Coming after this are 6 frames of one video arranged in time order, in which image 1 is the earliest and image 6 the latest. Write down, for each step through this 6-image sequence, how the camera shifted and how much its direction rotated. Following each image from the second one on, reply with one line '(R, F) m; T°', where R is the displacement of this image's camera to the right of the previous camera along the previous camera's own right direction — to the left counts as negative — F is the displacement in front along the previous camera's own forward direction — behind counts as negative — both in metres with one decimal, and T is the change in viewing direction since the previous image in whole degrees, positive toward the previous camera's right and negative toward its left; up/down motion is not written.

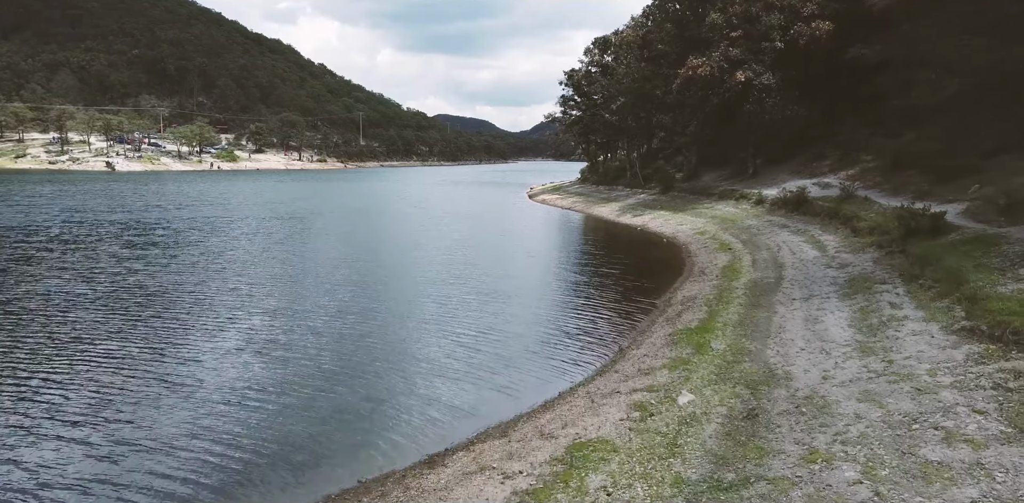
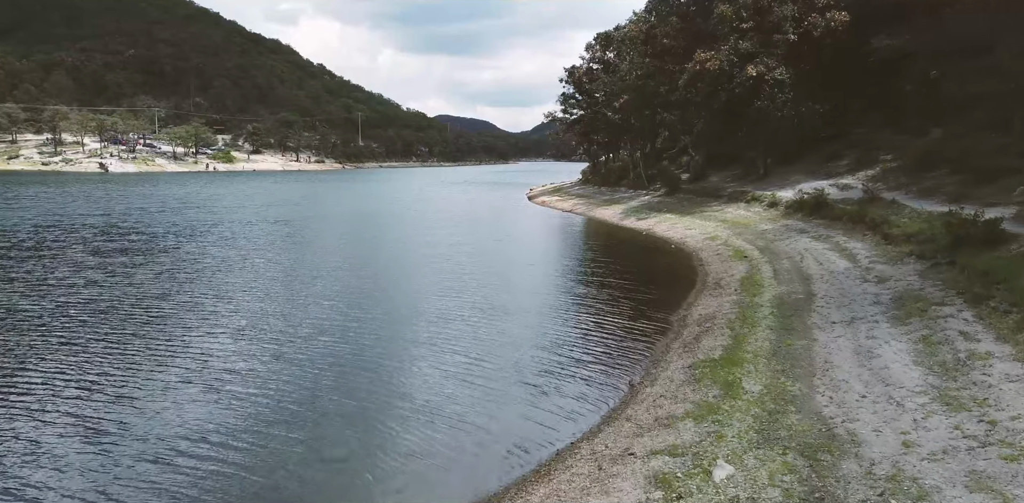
(+0.2, +2.7) m; 0°
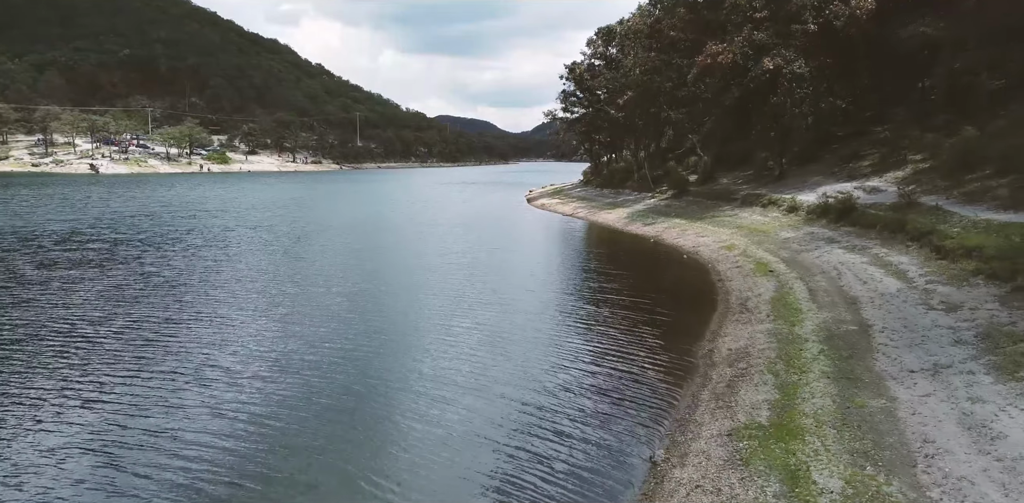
(+0.3, +3.4) m; 0°
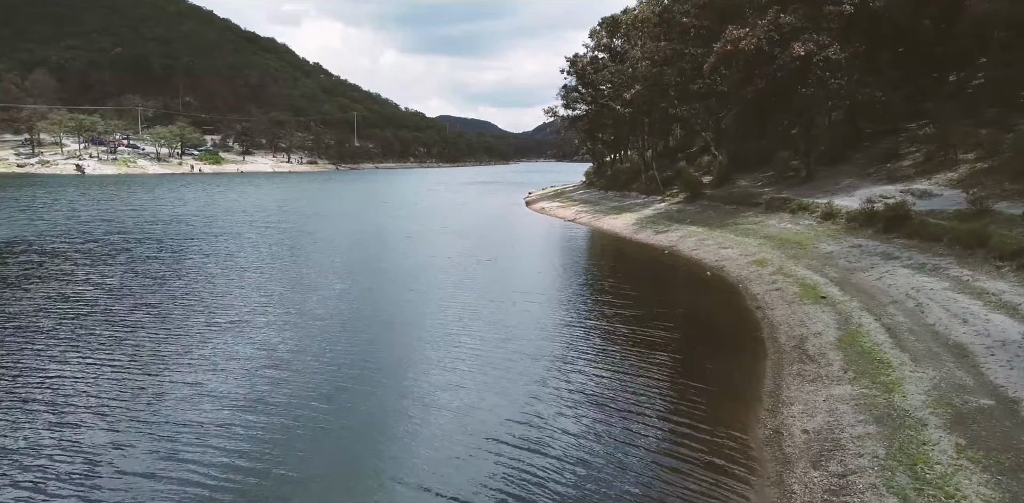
(+0.3, +4.9) m; 0°
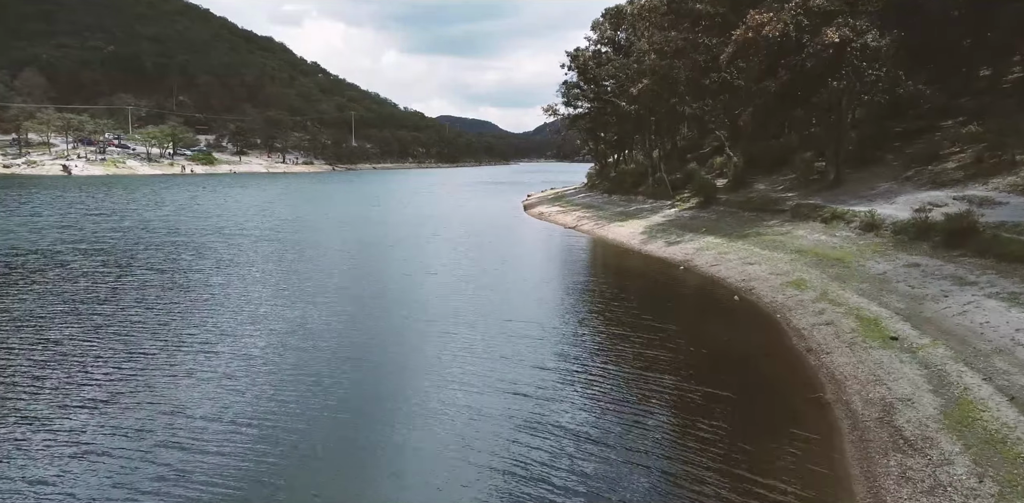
(+0.4, +4.4) m; 0°
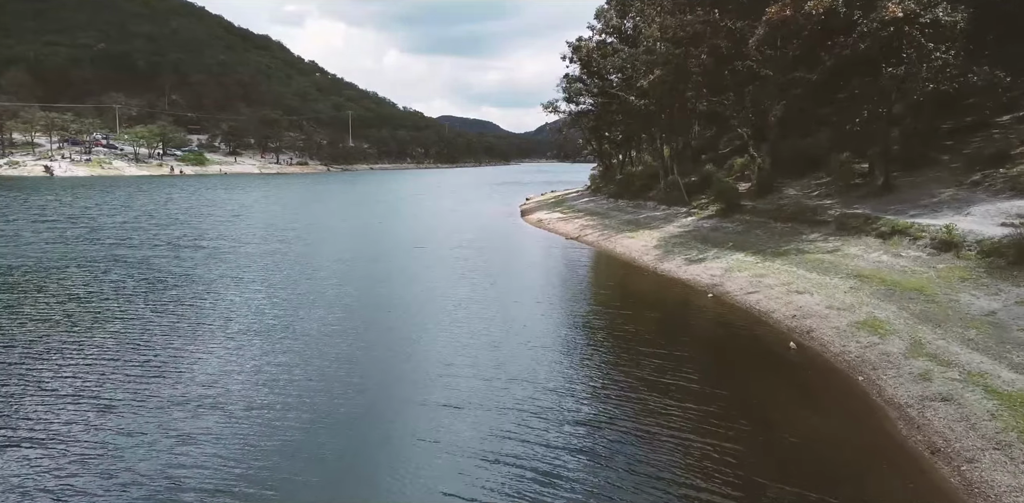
(+0.4, +5.6) m; 0°
